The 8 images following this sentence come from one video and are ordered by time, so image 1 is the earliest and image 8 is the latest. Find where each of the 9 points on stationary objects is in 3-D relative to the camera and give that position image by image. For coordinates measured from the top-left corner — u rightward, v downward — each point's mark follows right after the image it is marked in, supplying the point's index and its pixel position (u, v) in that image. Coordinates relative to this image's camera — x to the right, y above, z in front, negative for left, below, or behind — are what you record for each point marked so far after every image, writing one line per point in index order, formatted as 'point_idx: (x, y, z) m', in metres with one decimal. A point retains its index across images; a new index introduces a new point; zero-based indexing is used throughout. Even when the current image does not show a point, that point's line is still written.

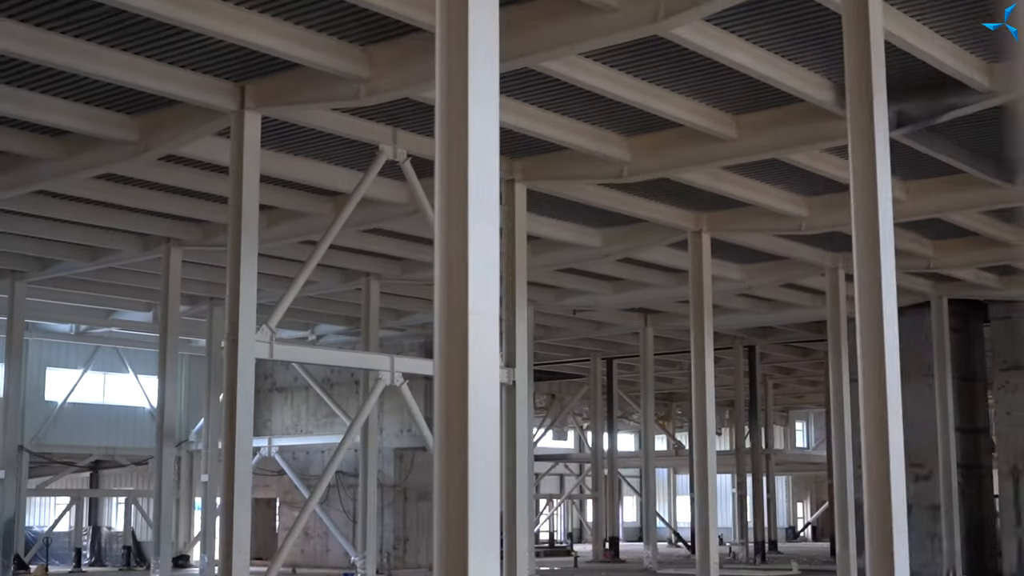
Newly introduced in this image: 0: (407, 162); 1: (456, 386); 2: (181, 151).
0: (-1.1, +1.3, +18.6) m
1: (-0.2, -0.4, +7.7) m
2: (-3.4, +1.4, +18.1) m
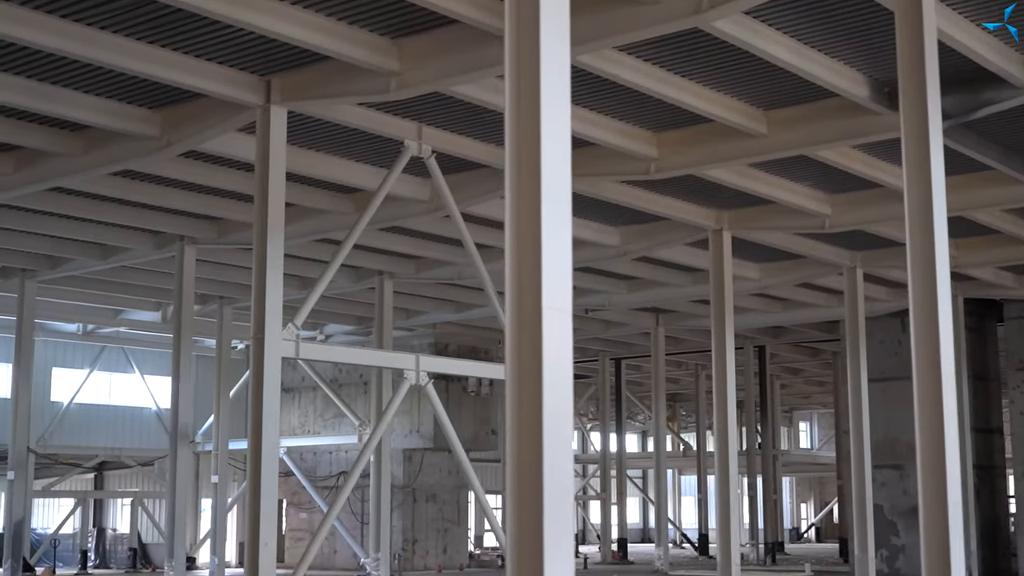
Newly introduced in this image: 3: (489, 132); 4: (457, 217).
0: (-0.9, +1.3, +18.3) m
1: (+0.1, -0.4, +7.4) m
2: (-3.1, +1.4, +17.8) m
3: (-0.3, +1.7, +18.7) m
4: (-0.6, +0.8, +18.9) m
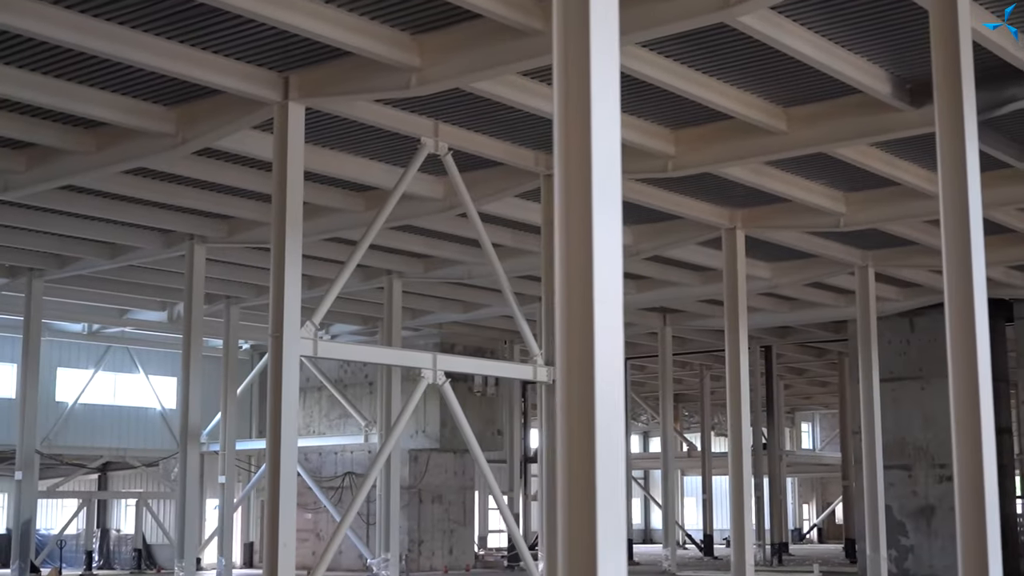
0: (-0.7, +1.4, +18.2) m
1: (+0.3, -0.4, +7.3) m
2: (-2.9, +1.4, +17.7) m
3: (-0.1, +1.7, +18.6) m
4: (-0.4, +0.8, +18.7) m
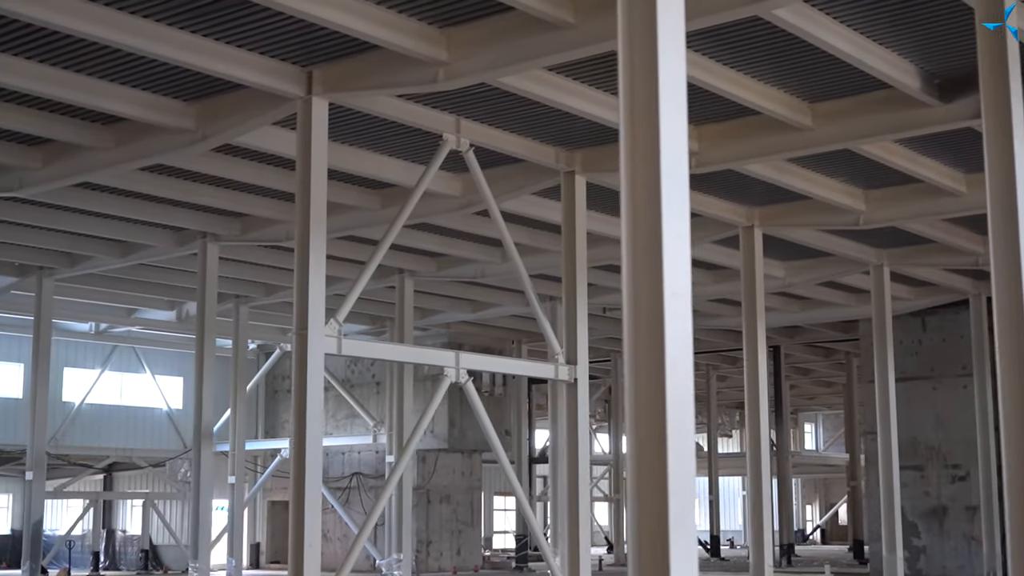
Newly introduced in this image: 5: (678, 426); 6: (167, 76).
0: (-0.4, +1.4, +18.0) m
1: (+0.6, -0.3, +7.1) m
2: (-2.7, +1.5, +17.5) m
3: (+0.1, +1.7, +18.4) m
4: (-0.2, +0.8, +18.6) m
5: (+0.7, -0.5, +7.0) m
6: (-3.2, +2.0, +16.2) m
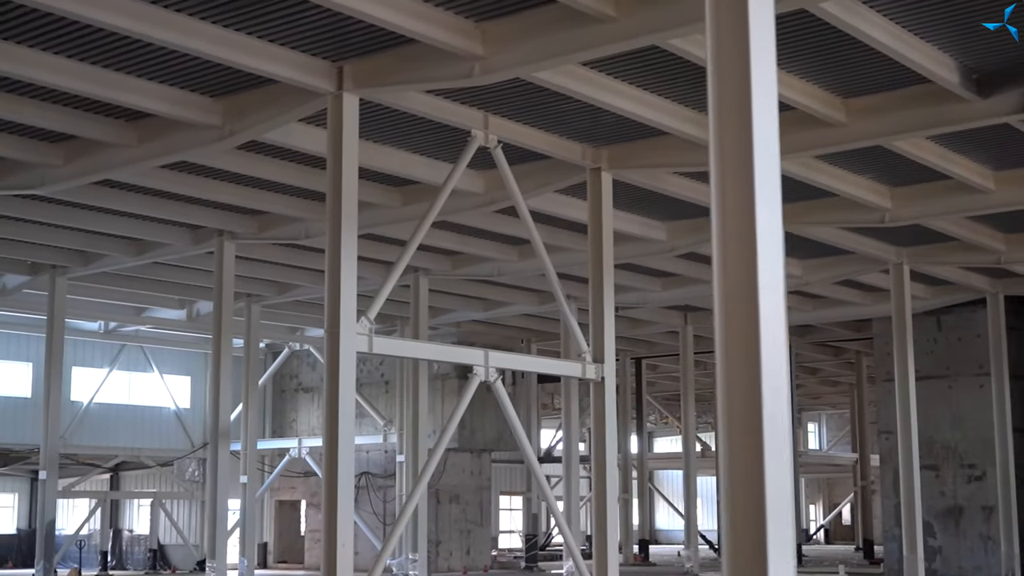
0: (-0.1, +1.4, +17.8) m
1: (+0.9, -0.3, +6.9) m
2: (-2.4, +1.5, +17.3) m
3: (+0.4, +1.7, +18.2) m
4: (+0.1, +0.8, +18.4) m
5: (+1.0, -0.5, +6.8) m
6: (-2.9, +2.0, +16.0) m
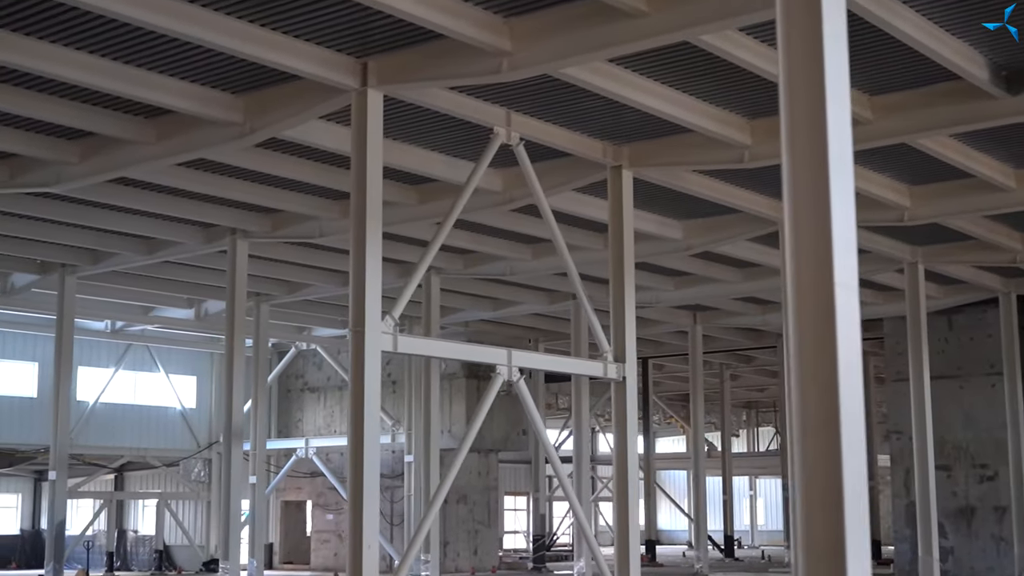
0: (+0.1, +1.4, +17.6) m
1: (+1.1, -0.3, +6.7) m
2: (-2.2, +1.5, +17.1) m
3: (+0.7, +1.7, +18.0) m
4: (+0.3, +0.8, +18.2) m
5: (+1.3, -0.5, +6.6) m
6: (-2.6, +2.0, +15.8) m
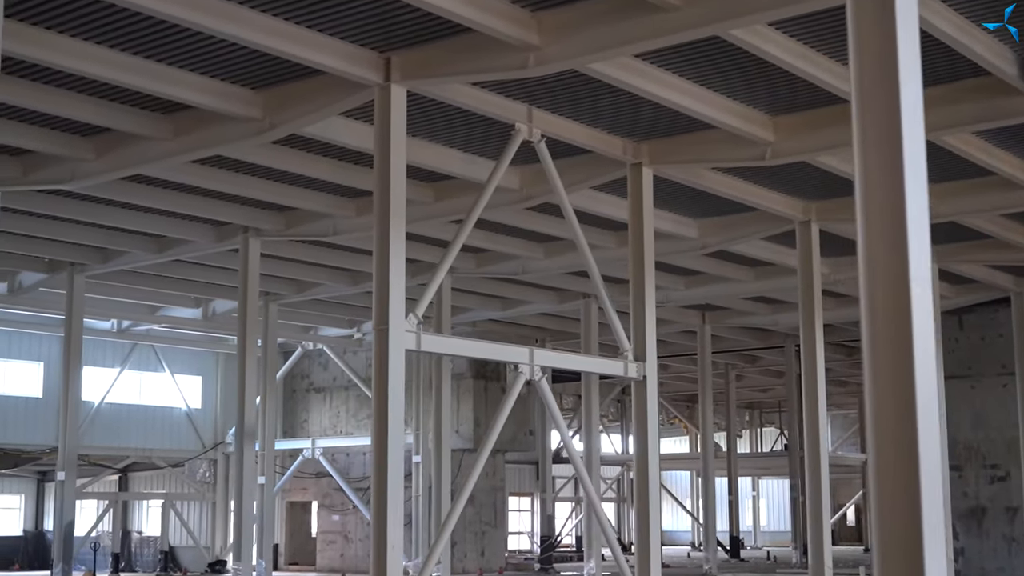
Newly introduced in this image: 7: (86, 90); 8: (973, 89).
0: (+0.3, +1.4, +17.4) m
1: (+1.4, -0.3, +6.6) m
2: (-1.9, +1.5, +16.9) m
3: (+0.9, +1.8, +17.9) m
4: (+0.5, +0.9, +18.0) m
5: (+1.5, -0.5, +6.5) m
6: (-2.4, +2.0, +15.6) m
7: (-3.9, +1.8, +16.3) m
8: (+4.4, +1.9, +17.0) m
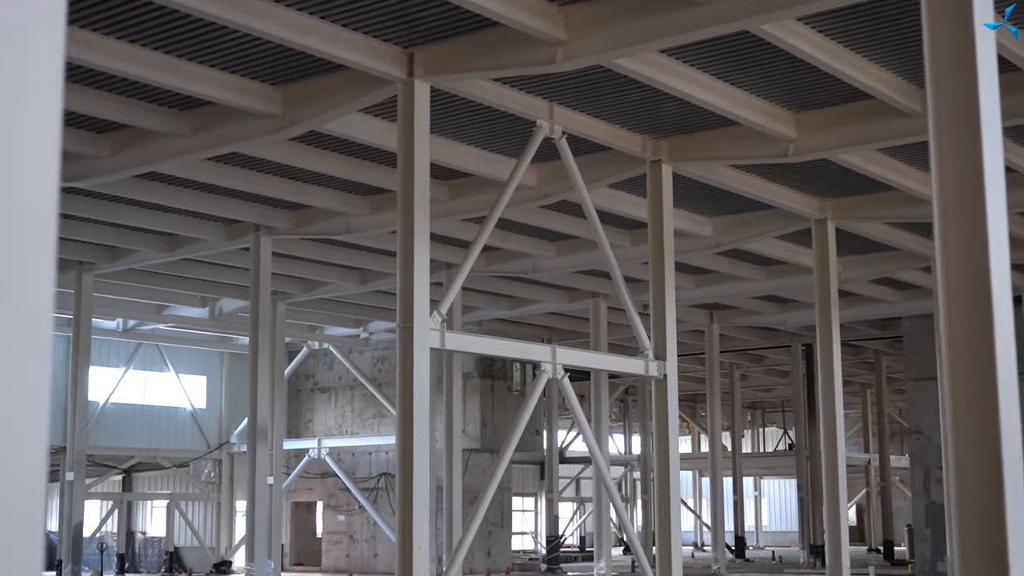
0: (+0.5, +1.5, +17.3) m
1: (+1.6, -0.3, +6.4) m
2: (-1.7, +1.5, +16.8) m
3: (+1.1, +1.8, +17.7) m
4: (+0.8, +0.9, +17.9) m
5: (+1.8, -0.5, +6.3) m
6: (-2.2, +2.0, +15.5) m
7: (-3.7, +1.8, +16.1) m
8: (+4.7, +1.9, +16.8) m
